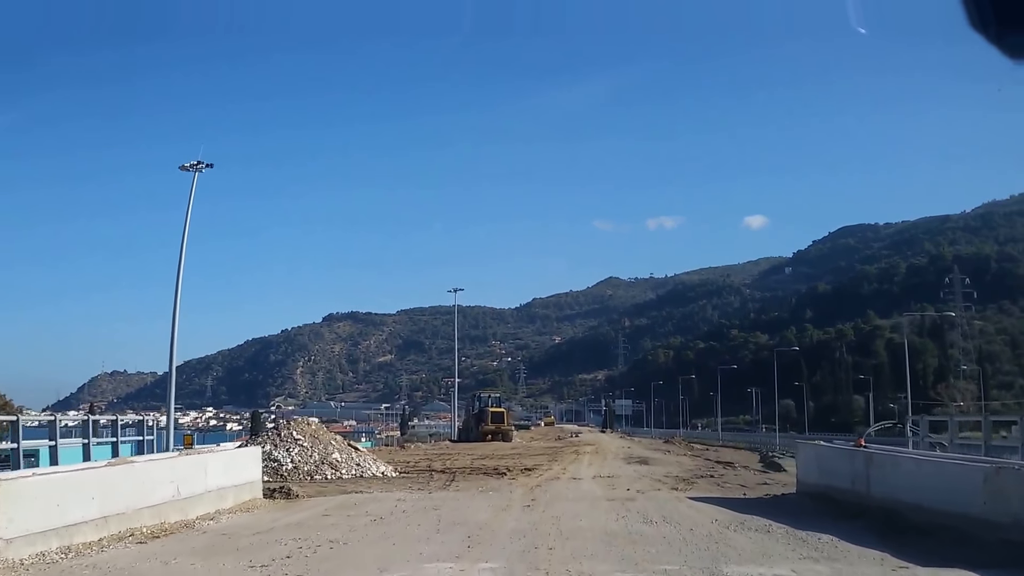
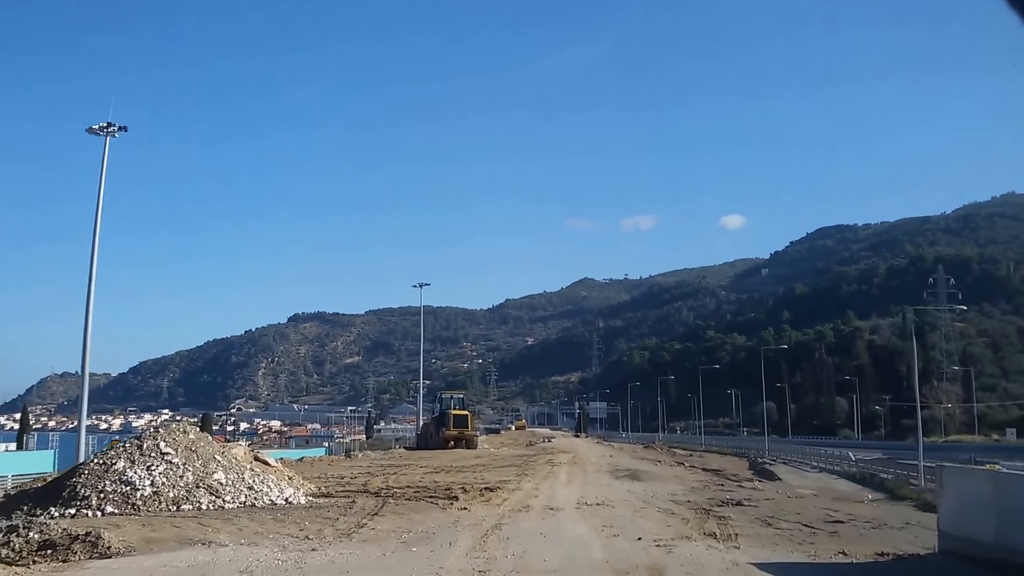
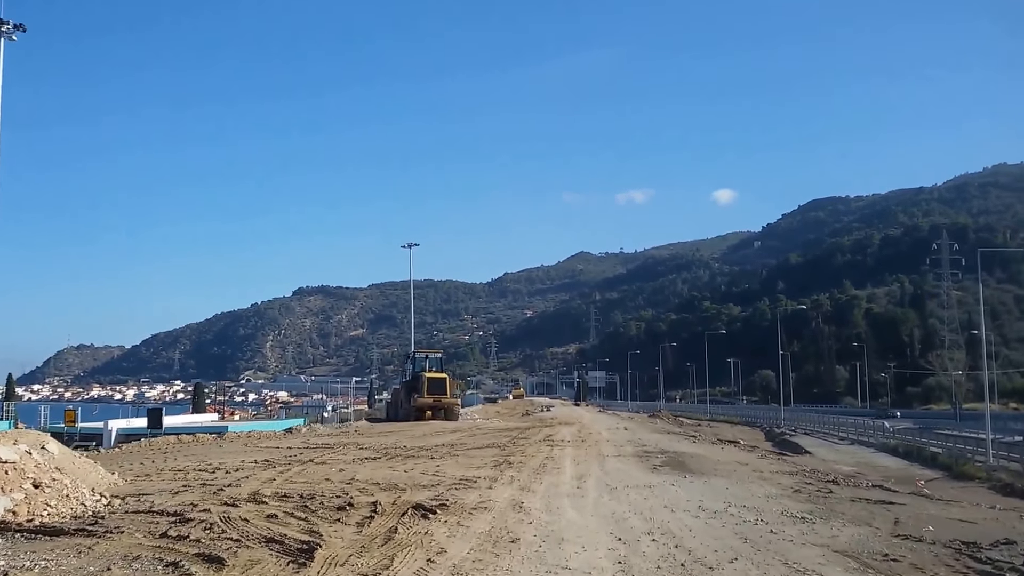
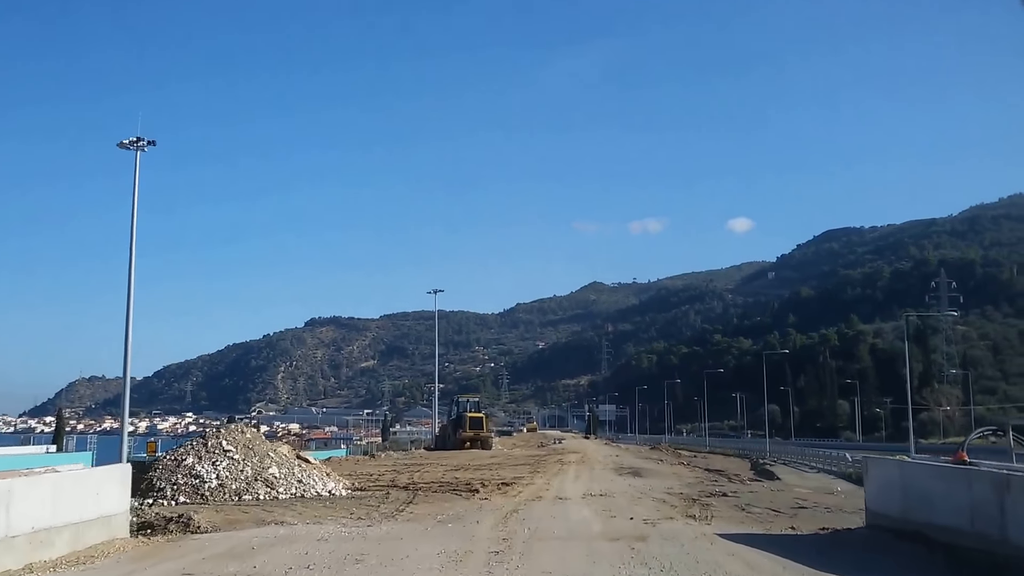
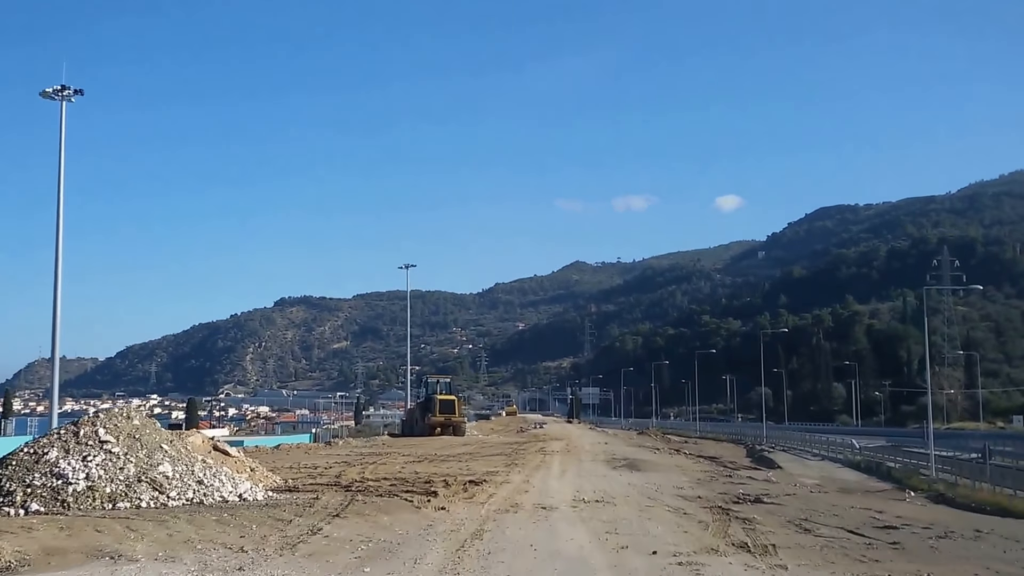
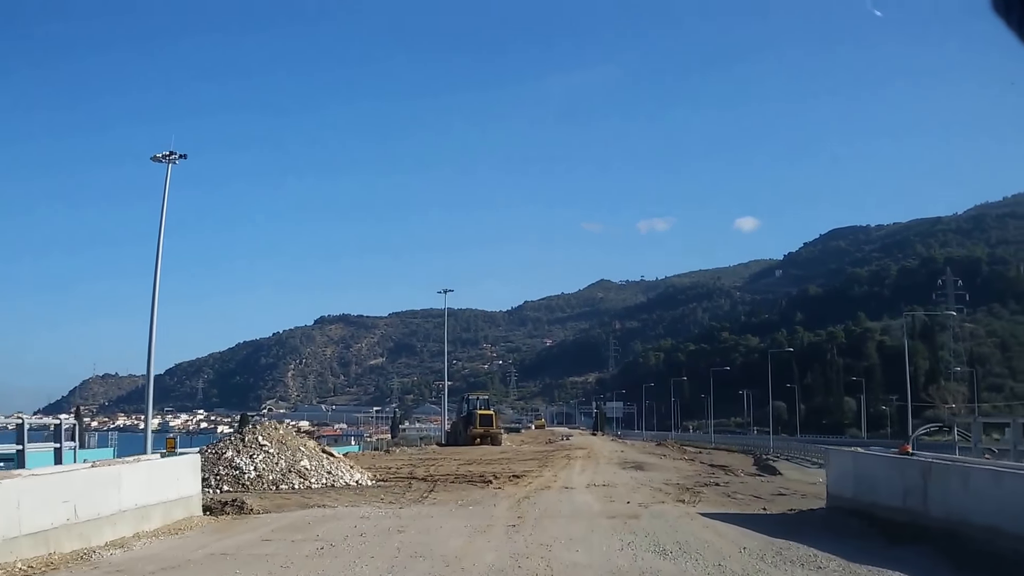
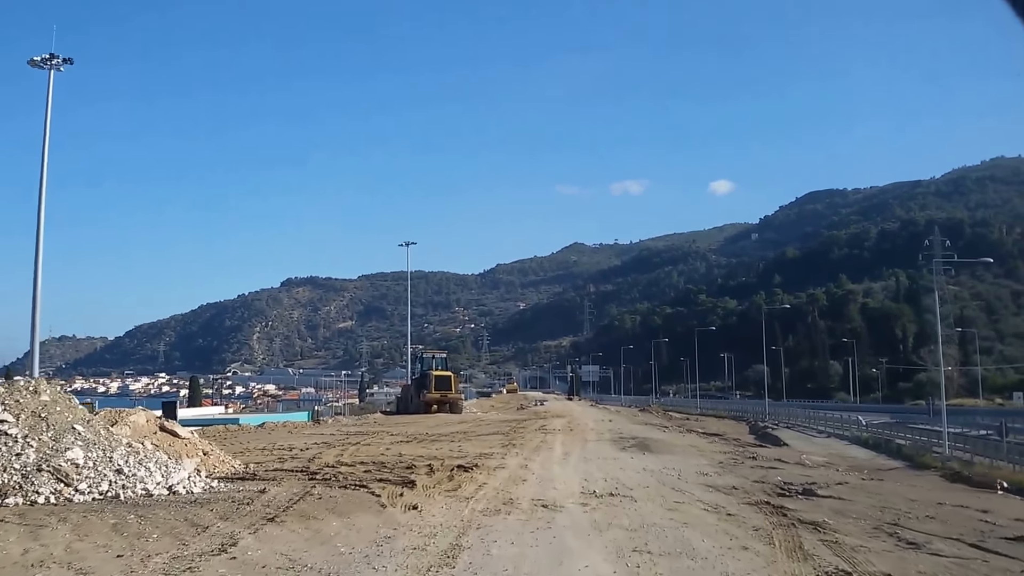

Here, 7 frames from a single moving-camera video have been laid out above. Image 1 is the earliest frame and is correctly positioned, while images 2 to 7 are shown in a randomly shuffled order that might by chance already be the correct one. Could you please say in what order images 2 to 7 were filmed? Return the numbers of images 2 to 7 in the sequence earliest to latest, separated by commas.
6, 4, 2, 5, 7, 3
